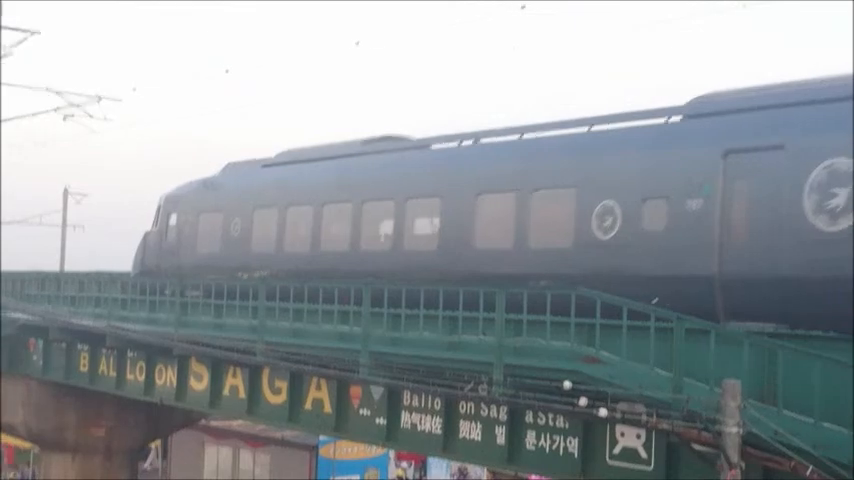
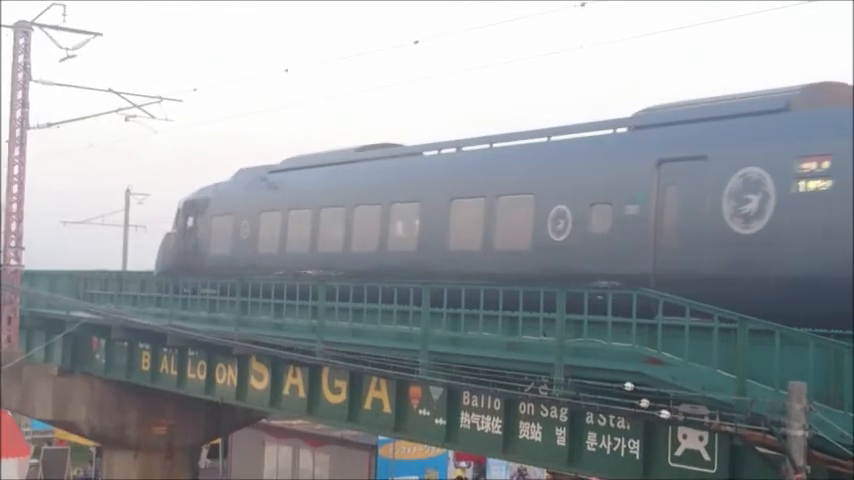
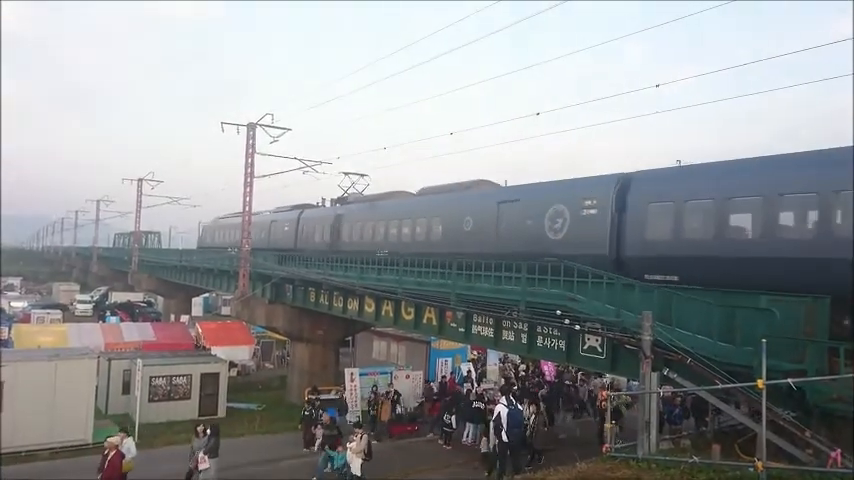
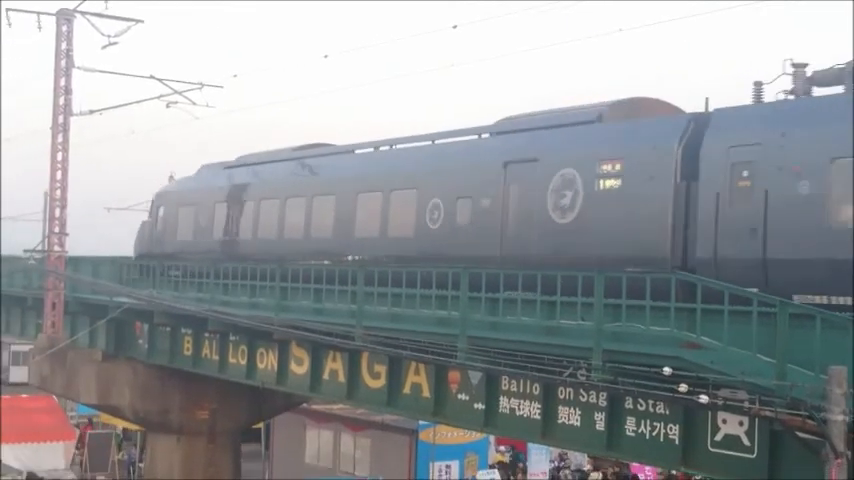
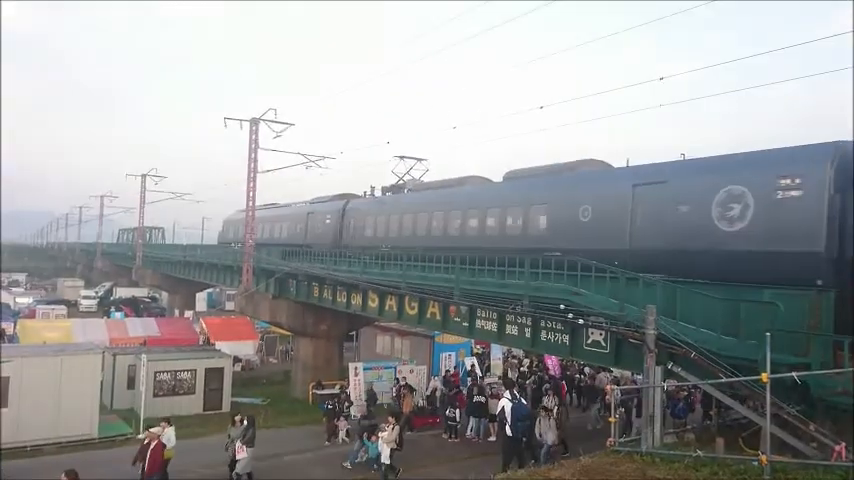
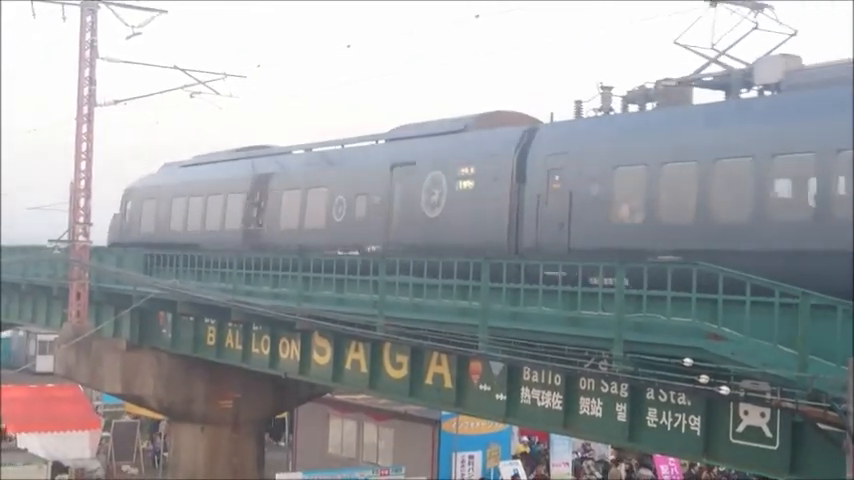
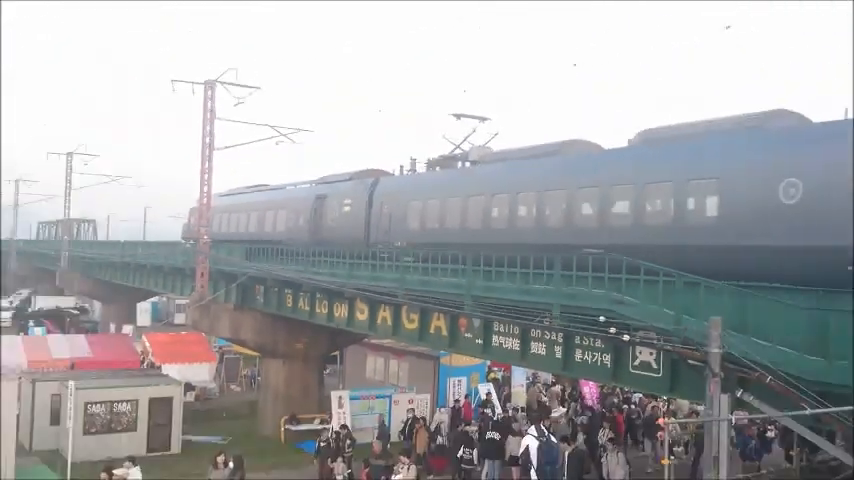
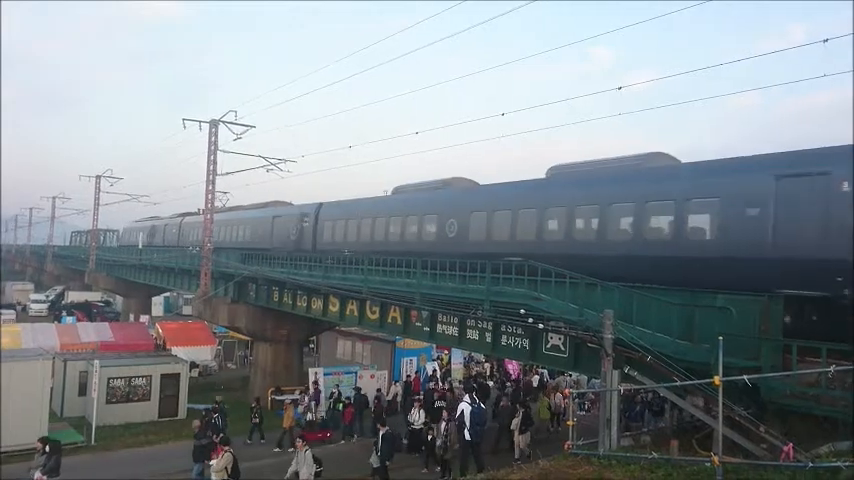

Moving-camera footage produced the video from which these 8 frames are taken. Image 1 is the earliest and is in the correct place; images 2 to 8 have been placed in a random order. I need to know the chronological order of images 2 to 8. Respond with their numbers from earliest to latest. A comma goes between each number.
2, 4, 6, 7, 5, 3, 8
